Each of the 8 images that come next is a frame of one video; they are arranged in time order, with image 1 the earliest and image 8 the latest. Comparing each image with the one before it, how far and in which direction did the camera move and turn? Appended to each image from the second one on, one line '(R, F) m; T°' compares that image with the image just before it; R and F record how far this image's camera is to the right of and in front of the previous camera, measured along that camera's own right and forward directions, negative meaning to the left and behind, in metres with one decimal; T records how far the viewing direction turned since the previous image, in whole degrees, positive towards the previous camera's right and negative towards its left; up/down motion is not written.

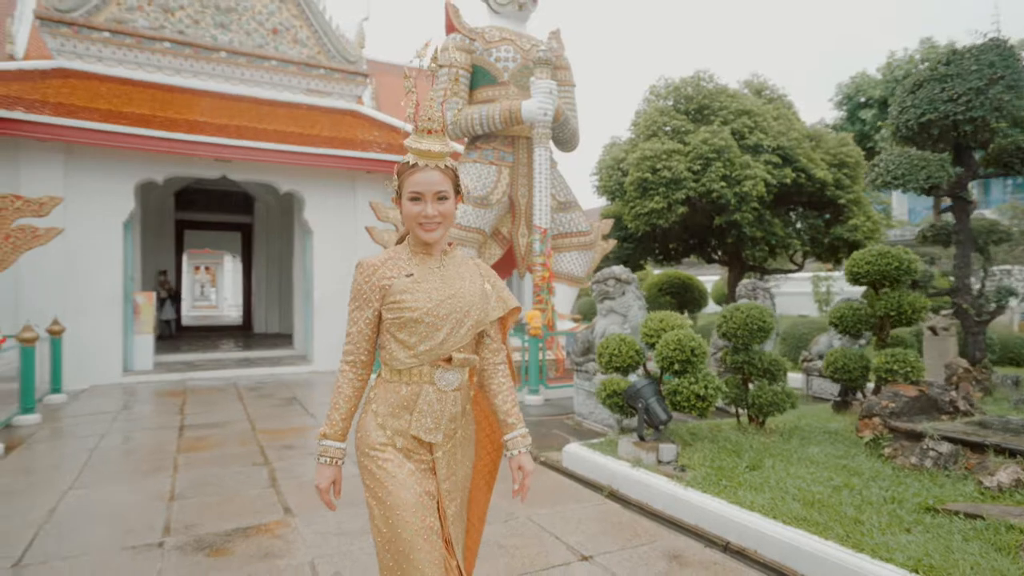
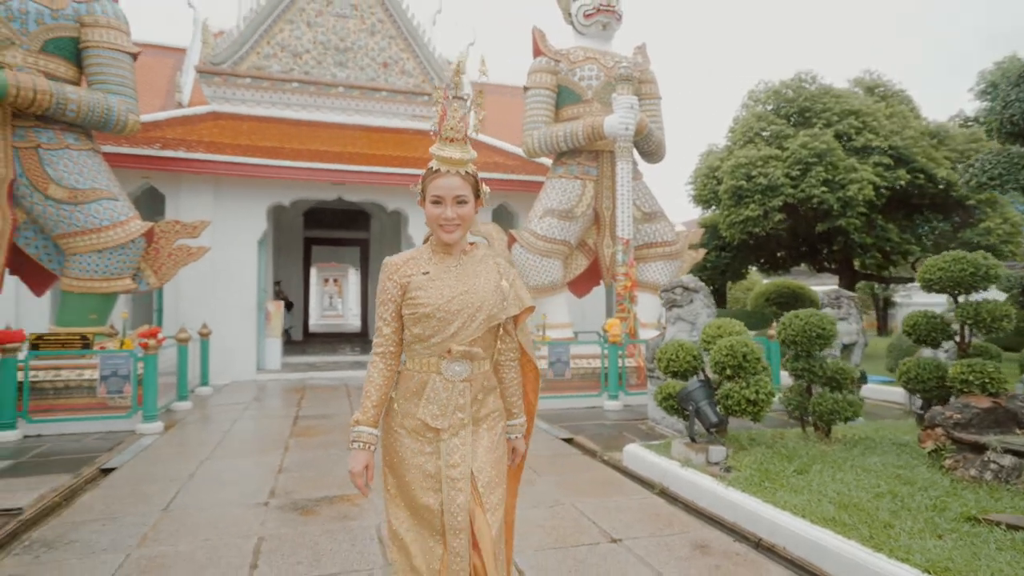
(+0.4, -0.3) m; -11°
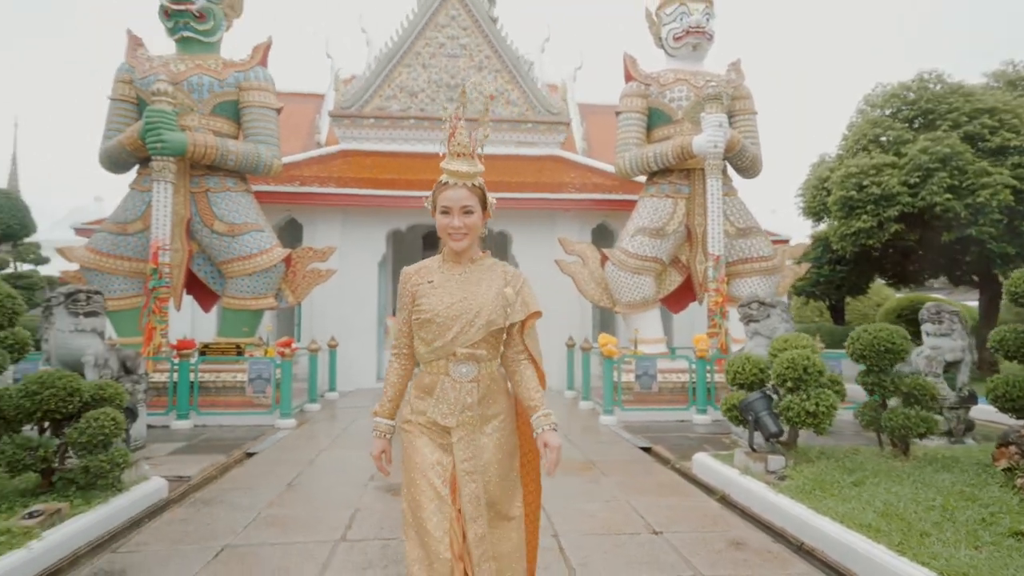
(+0.4, -0.4) m; -12°
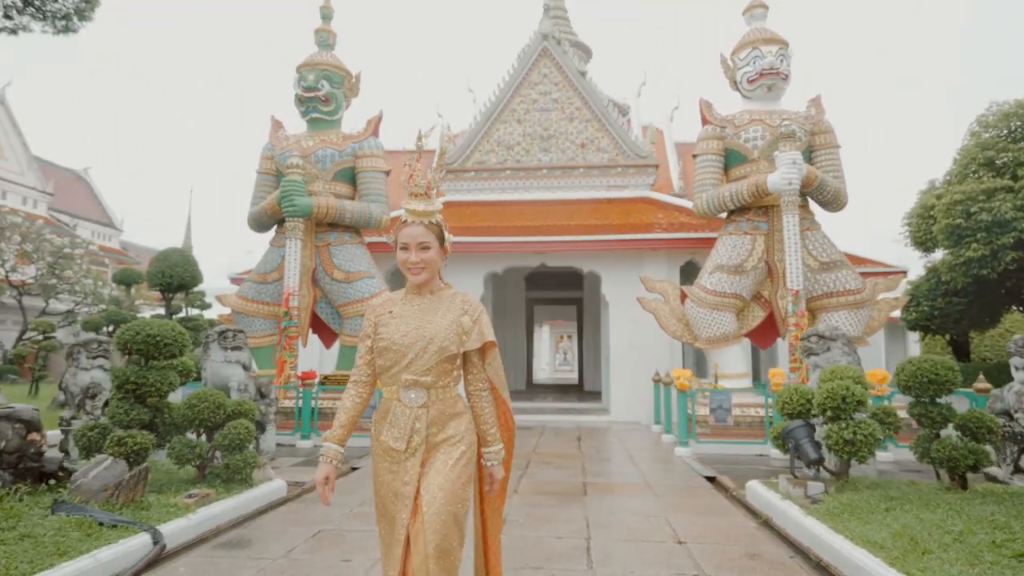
(+0.5, -0.6) m; -11°
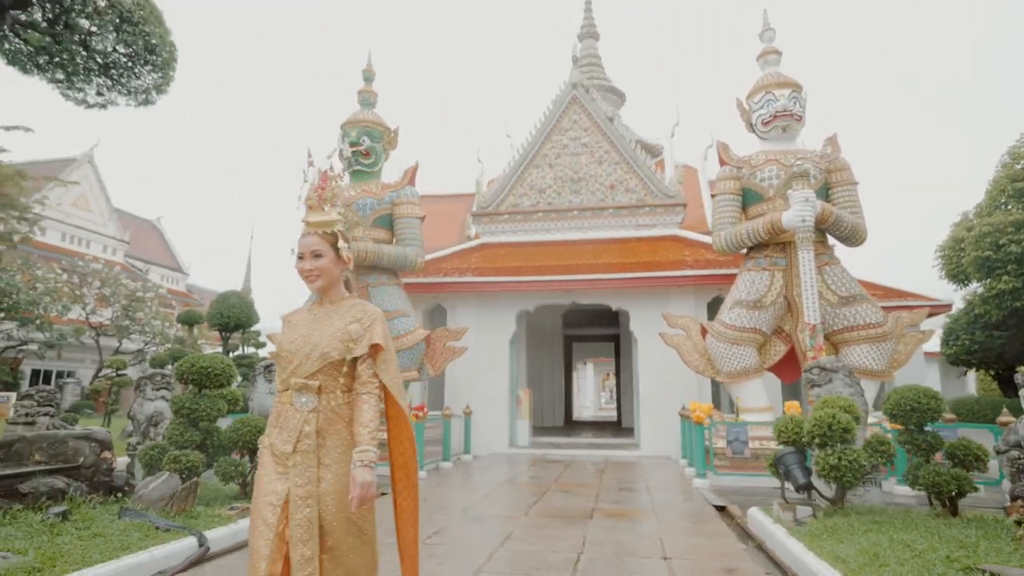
(+0.4, -0.4) m; -5°
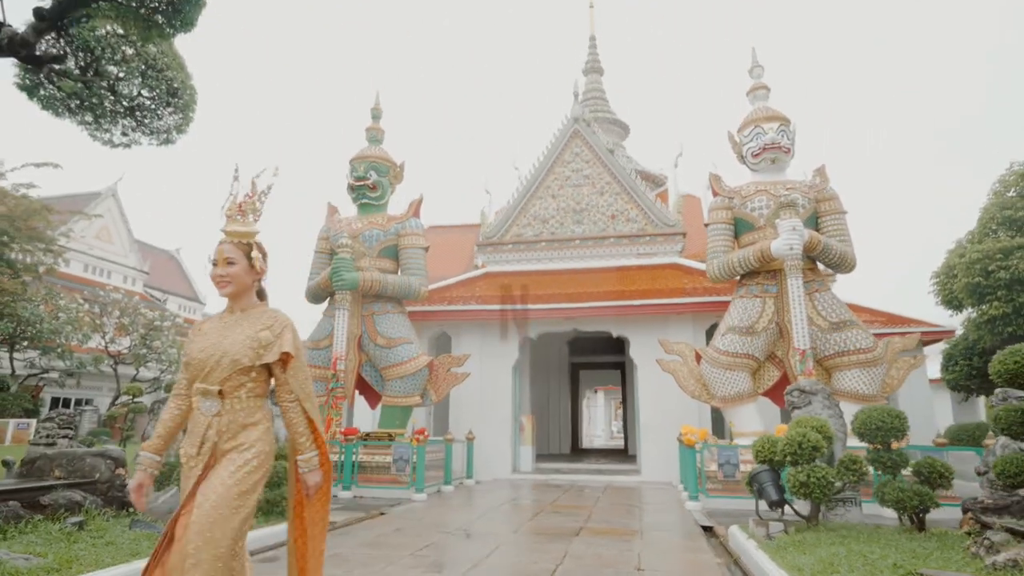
(+0.2, -0.3) m; -1°
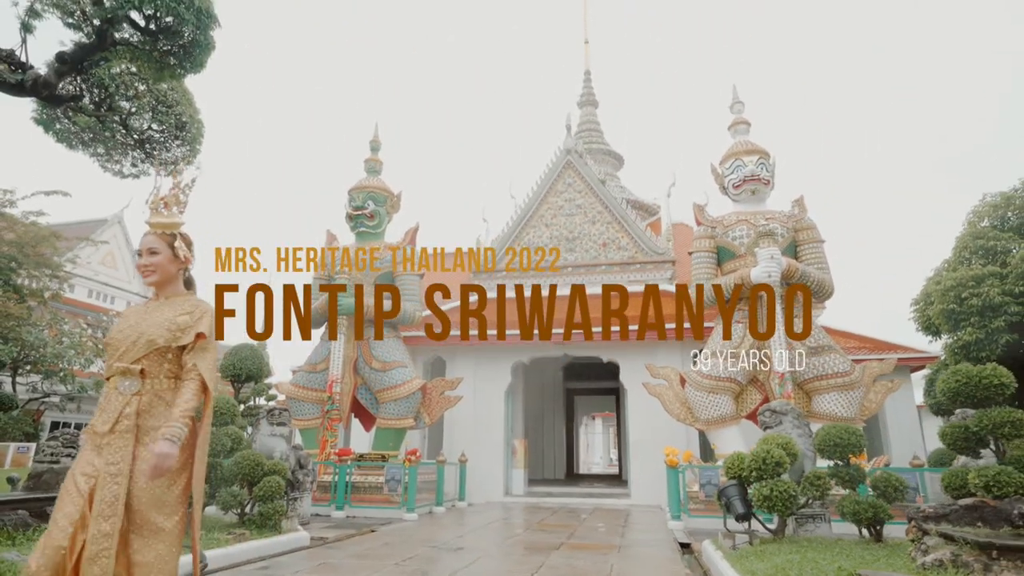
(+0.2, -0.3) m; 0°
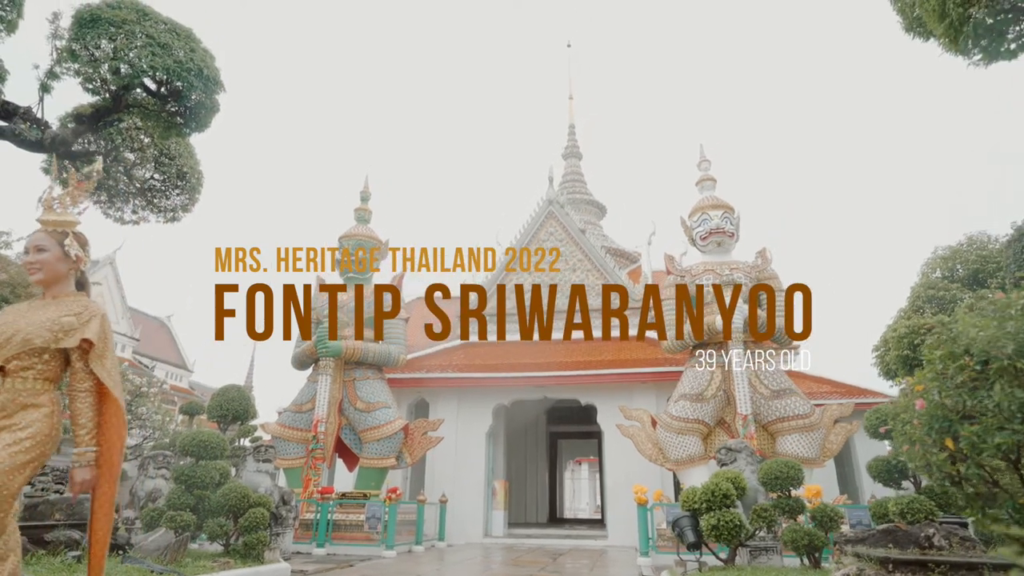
(+0.2, -0.5) m; +1°
